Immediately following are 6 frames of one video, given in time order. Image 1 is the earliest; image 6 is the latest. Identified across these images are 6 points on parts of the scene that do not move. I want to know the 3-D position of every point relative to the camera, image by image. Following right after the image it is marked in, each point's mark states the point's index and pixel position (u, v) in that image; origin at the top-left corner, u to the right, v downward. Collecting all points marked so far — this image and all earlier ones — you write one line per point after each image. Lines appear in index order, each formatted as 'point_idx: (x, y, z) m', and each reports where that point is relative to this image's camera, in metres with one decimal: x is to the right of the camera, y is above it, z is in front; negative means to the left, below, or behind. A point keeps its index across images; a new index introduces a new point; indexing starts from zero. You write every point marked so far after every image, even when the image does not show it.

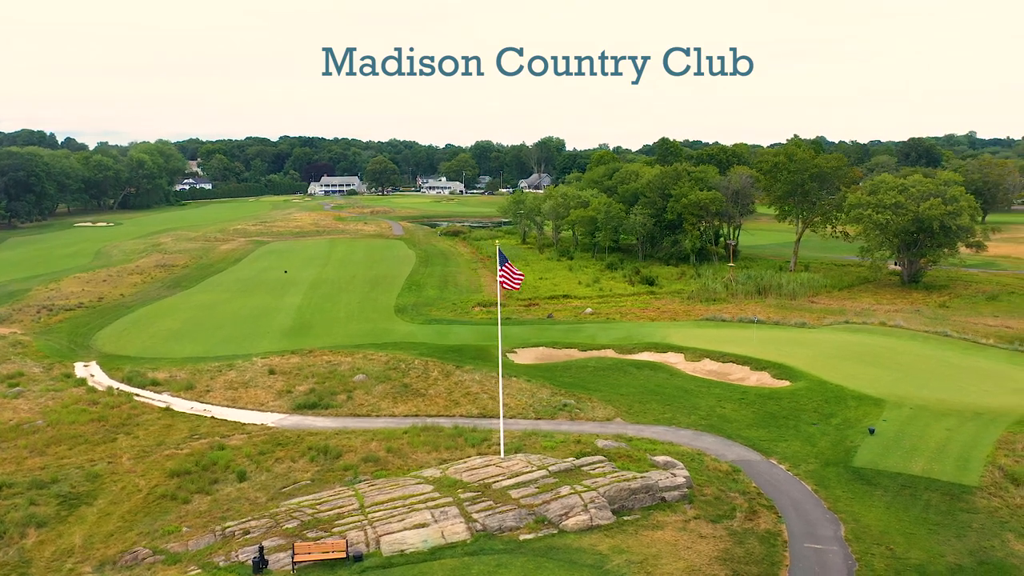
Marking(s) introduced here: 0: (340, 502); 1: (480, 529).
0: (-3.8, -4.8, +18.3) m
1: (-0.7, -5.0, +17.2) m
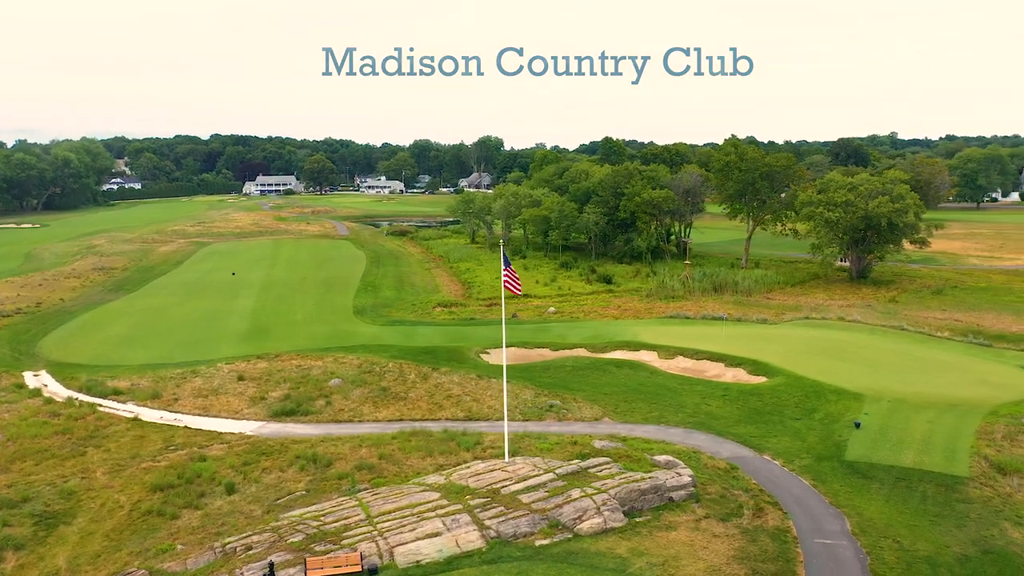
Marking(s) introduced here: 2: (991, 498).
0: (-3.5, -4.8, +17.6) m
1: (-0.4, -5.0, +16.7) m
2: (+11.5, -5.1, +19.7) m
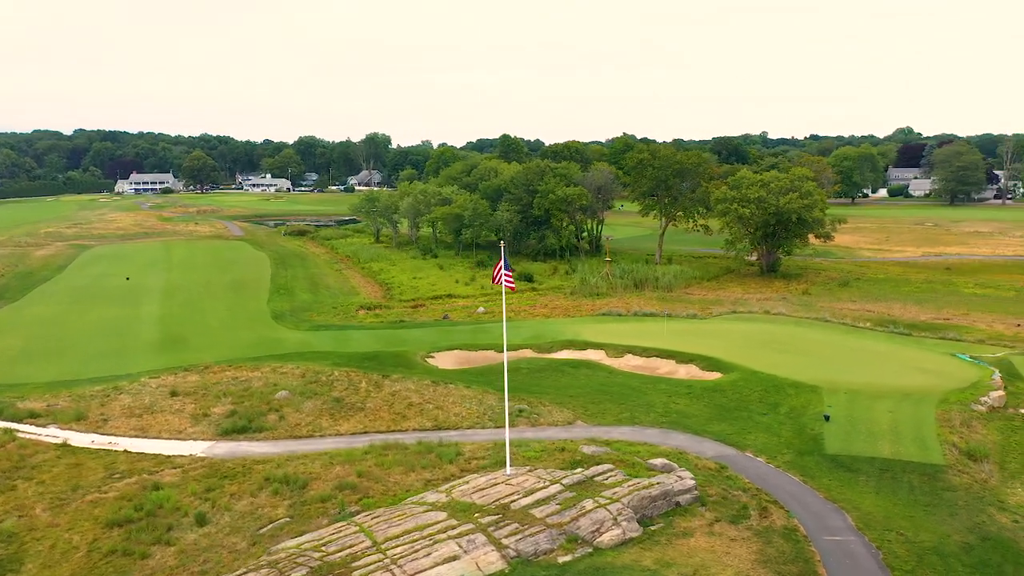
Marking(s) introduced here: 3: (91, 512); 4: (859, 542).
0: (-3.2, -4.9, +16.2) m
1: (+0.1, -5.1, +15.7) m
2: (+11.4, -4.9, +20.4) m
3: (-9.7, -5.1, +18.8) m
4: (+7.5, -5.5, +17.7) m
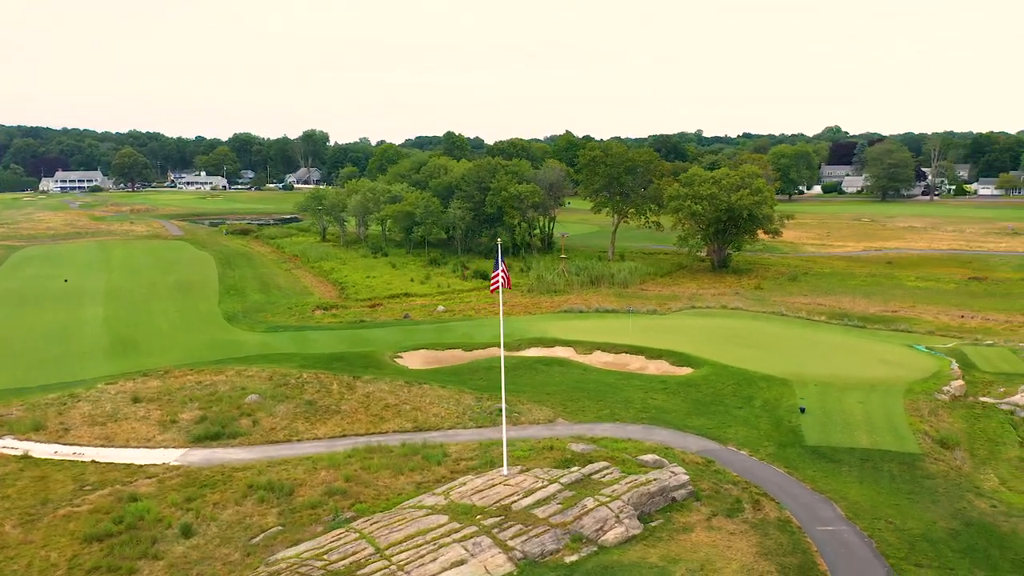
0: (-3.1, -4.9, +15.7) m
1: (+0.2, -5.1, +15.5) m
2: (+11.2, -4.7, +21.0) m
3: (-9.7, -5.2, +17.9) m
4: (+7.5, -5.3, +18.1) m
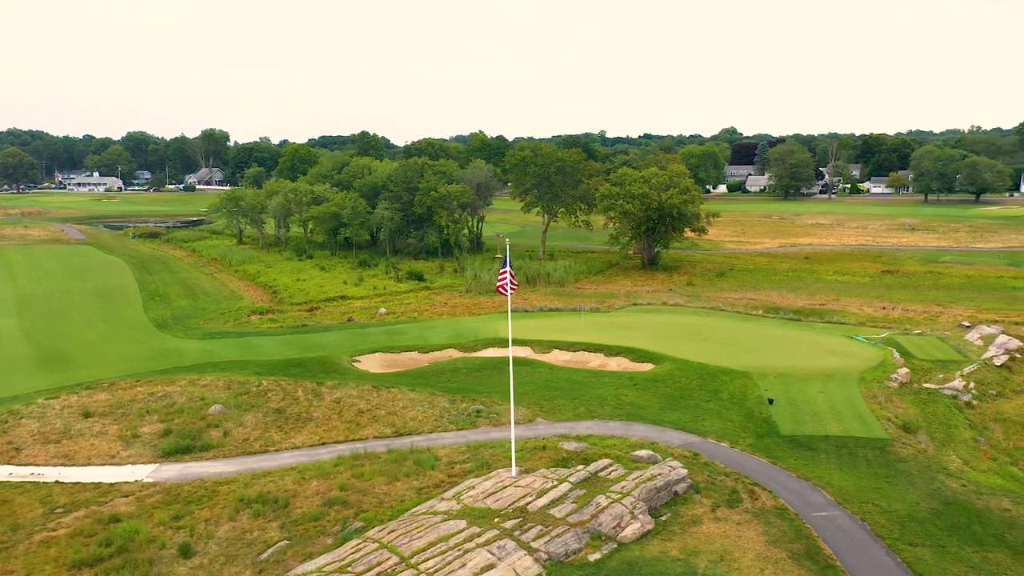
0: (-2.6, -5.0, +15.3) m
1: (+0.7, -5.1, +15.5) m
2: (+10.9, -4.5, +22.2) m
3: (-9.4, -5.4, +16.6) m
4: (+7.6, -5.2, +18.9) m
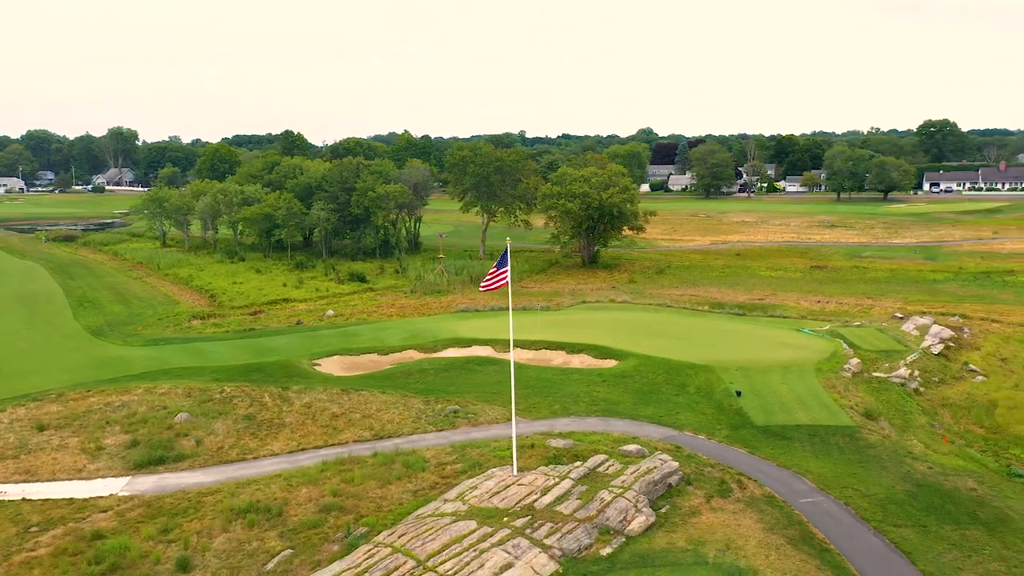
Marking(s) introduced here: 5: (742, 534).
0: (-2.3, -5.0, +15.0) m
1: (+1.0, -5.0, +15.5) m
2: (+10.5, -4.3, +23.2) m
3: (-9.2, -5.5, +15.7) m
4: (+7.6, -5.1, +19.6) m
5: (+4.8, -5.1, +17.2) m
